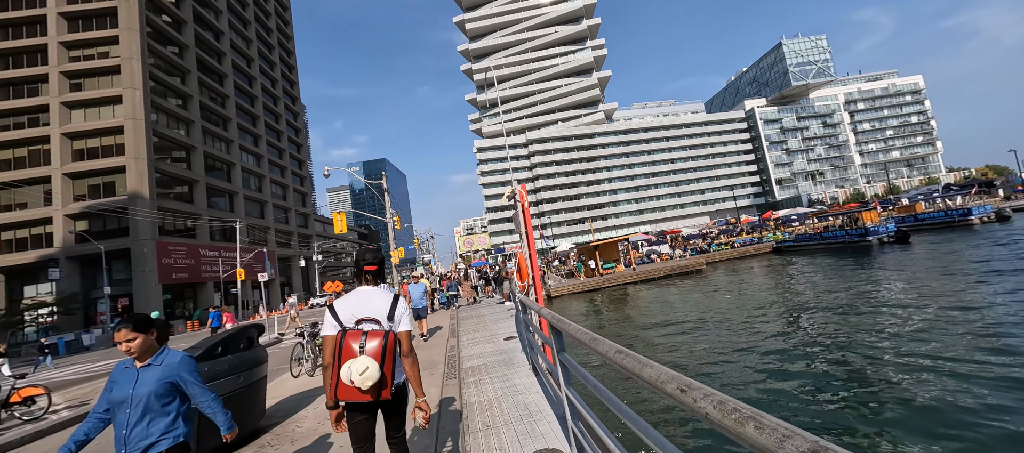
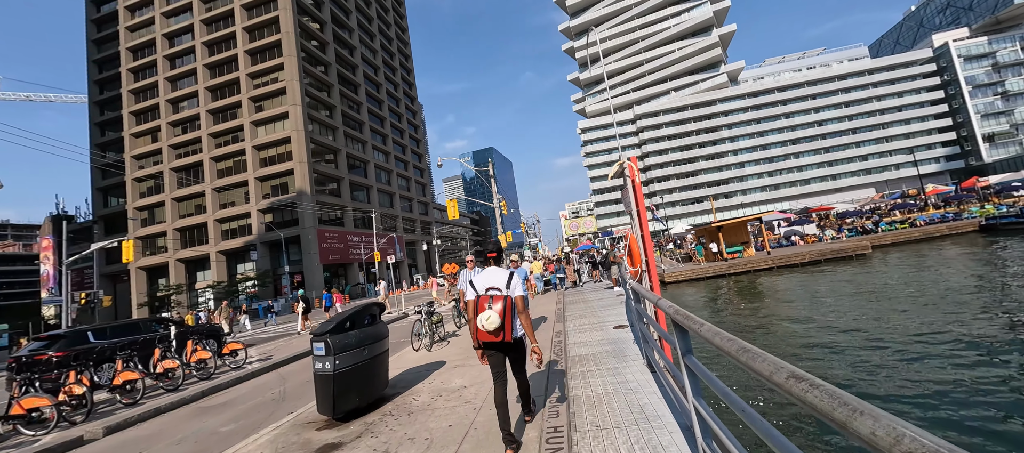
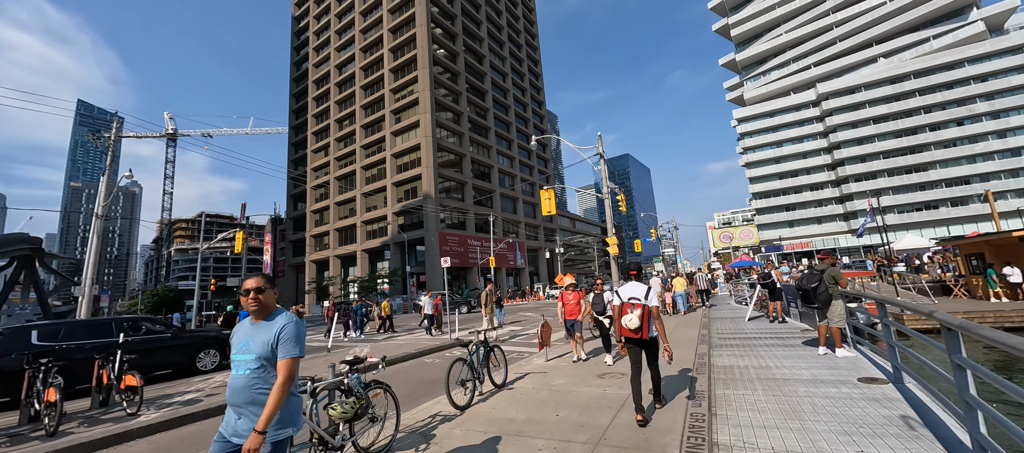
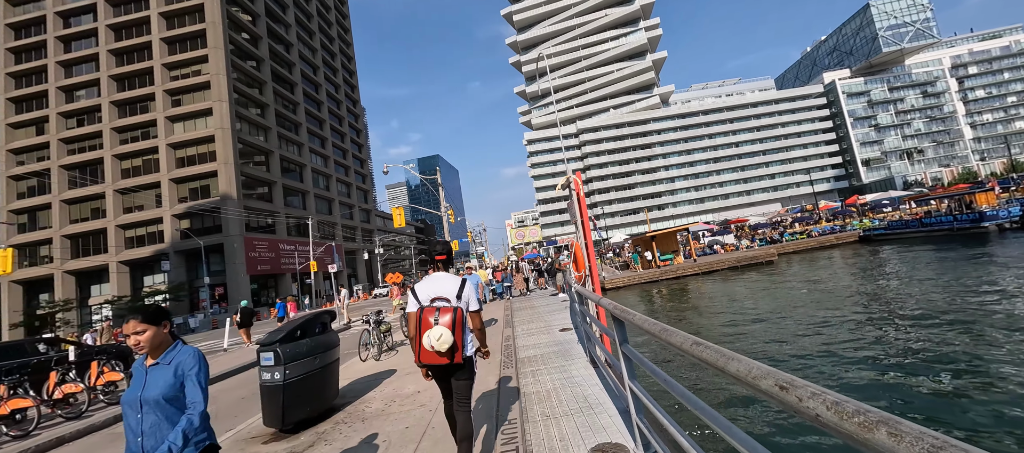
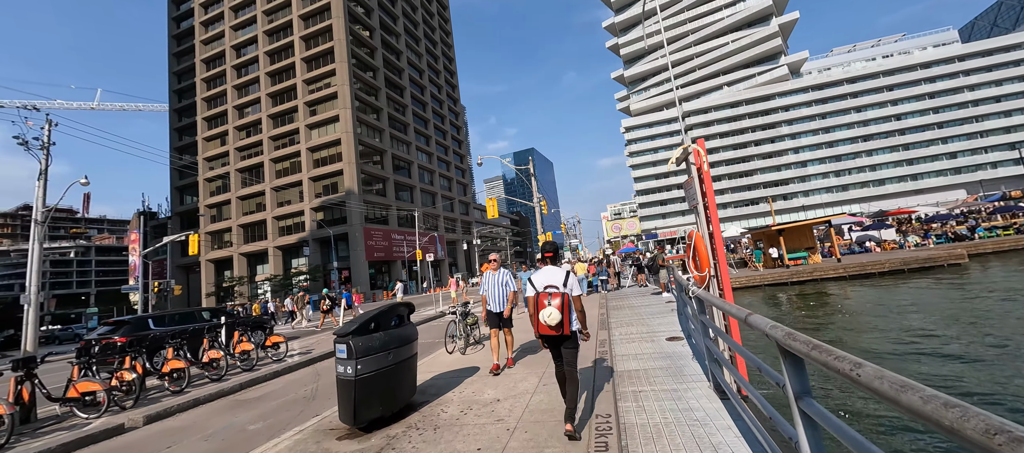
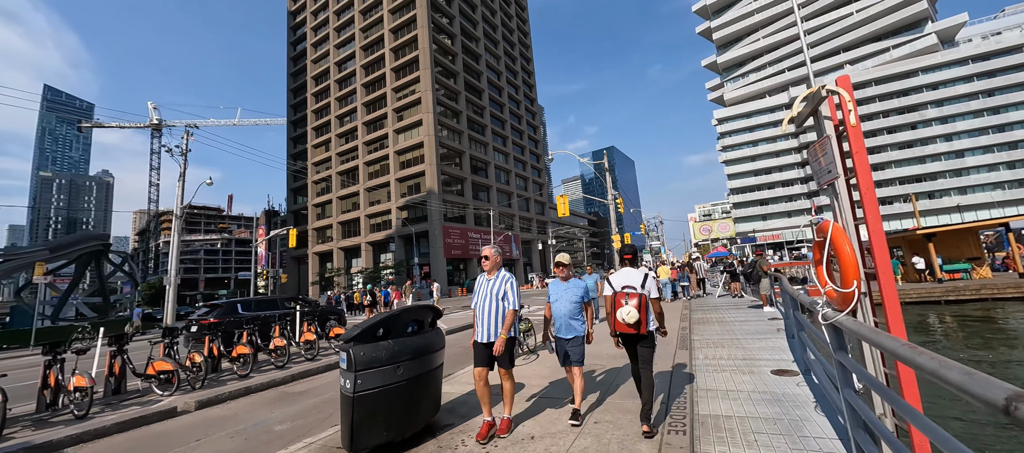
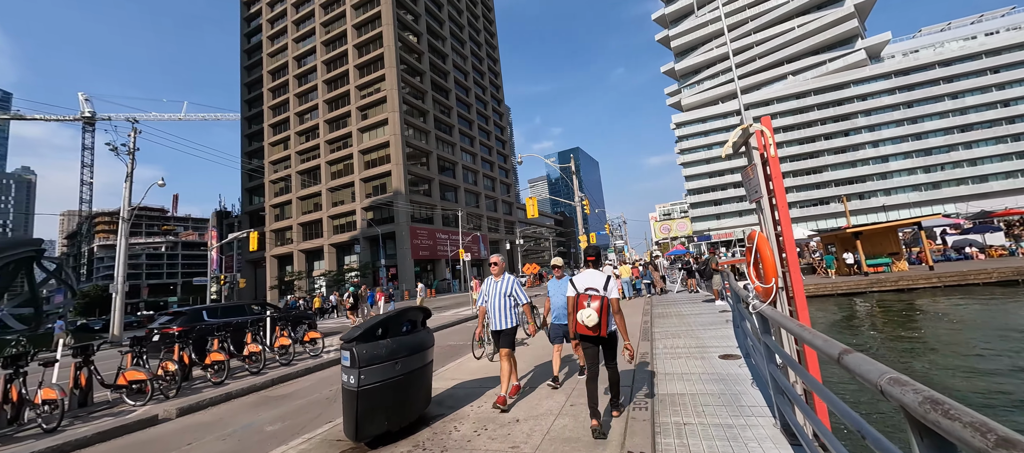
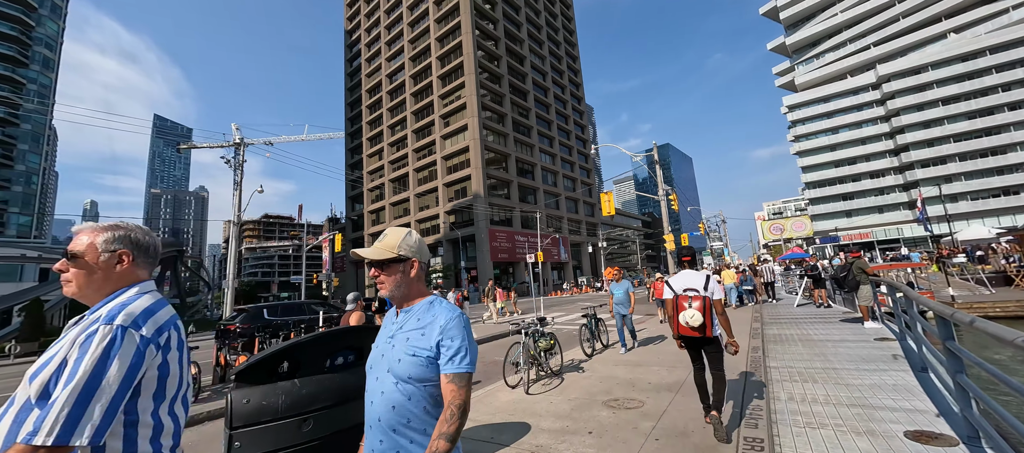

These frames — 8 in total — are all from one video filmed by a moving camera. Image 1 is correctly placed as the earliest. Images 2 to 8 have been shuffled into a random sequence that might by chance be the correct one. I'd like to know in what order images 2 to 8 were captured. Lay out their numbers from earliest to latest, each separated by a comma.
4, 2, 5, 7, 6, 8, 3
